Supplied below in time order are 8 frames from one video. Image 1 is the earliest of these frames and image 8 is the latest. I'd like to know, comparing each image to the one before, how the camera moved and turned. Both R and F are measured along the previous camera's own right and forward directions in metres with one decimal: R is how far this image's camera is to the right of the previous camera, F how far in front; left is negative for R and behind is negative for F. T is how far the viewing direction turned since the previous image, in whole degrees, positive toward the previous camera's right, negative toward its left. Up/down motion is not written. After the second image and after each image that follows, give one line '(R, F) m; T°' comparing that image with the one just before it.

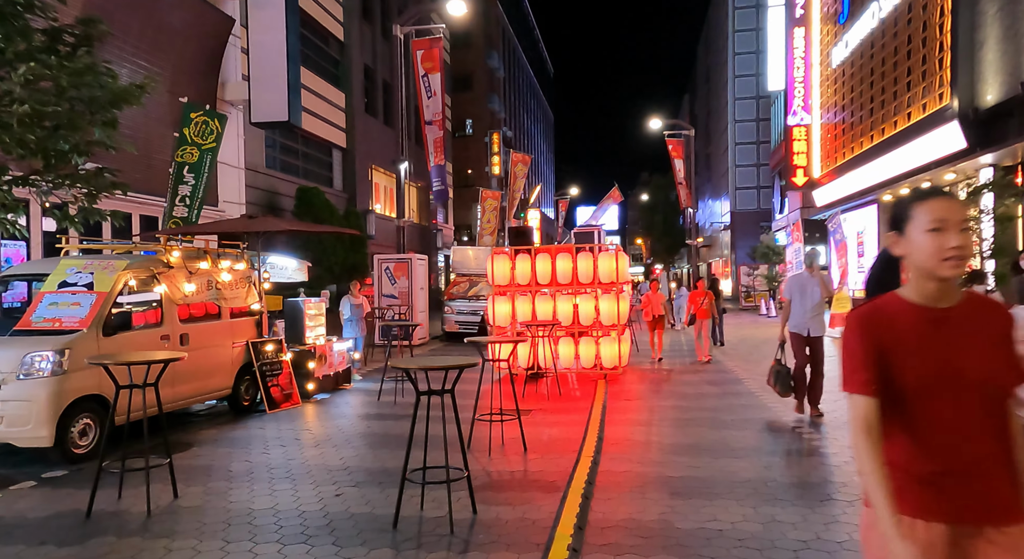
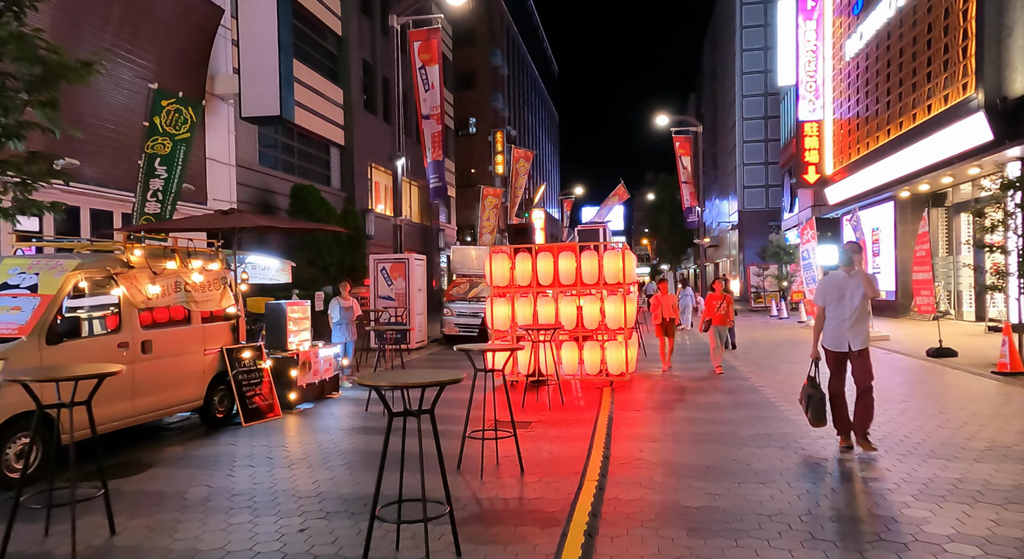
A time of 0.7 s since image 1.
(+0.1, +0.9) m; 0°
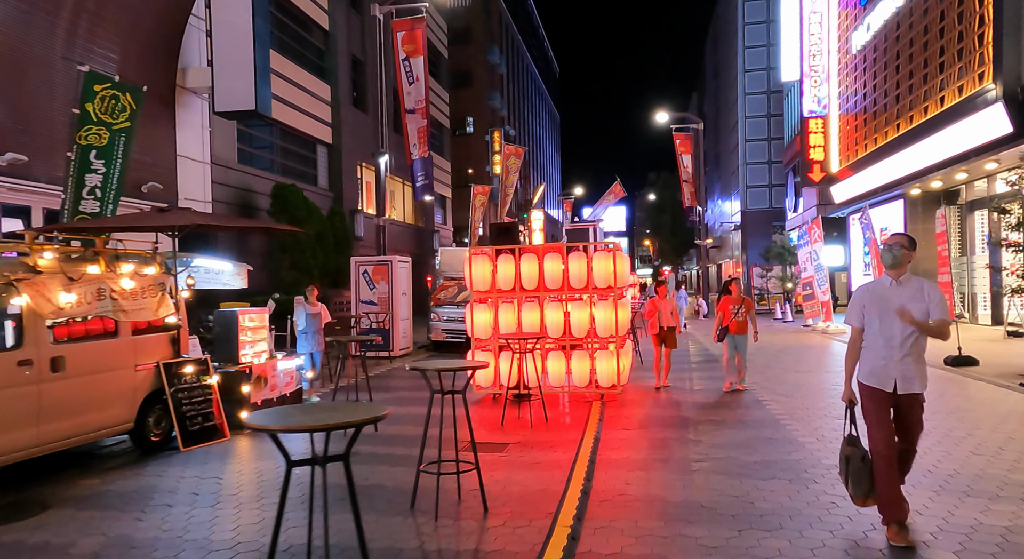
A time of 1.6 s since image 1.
(+0.3, +1.1) m; 0°
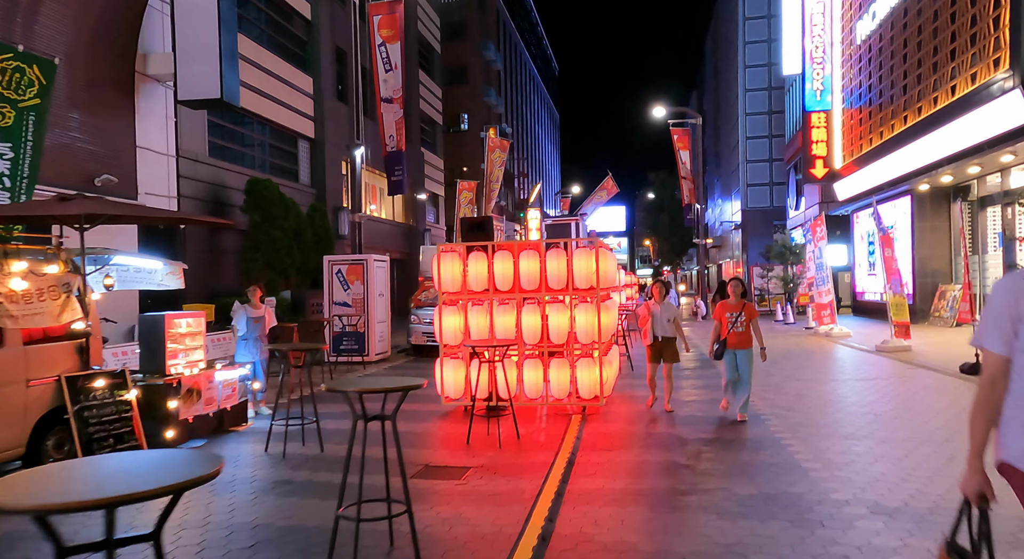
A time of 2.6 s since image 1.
(+0.4, +1.2) m; 0°
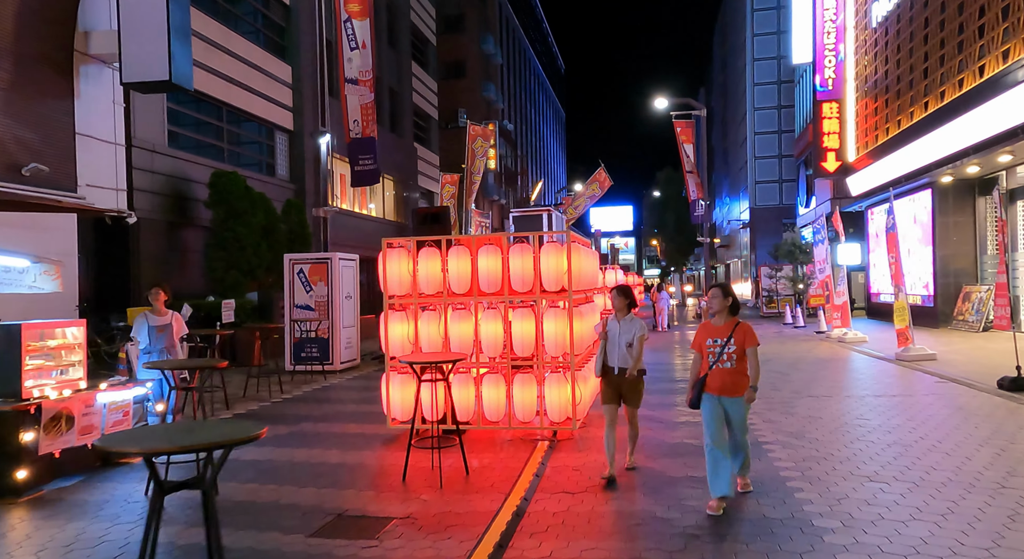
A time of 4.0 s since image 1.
(+0.6, +1.7) m; -1°
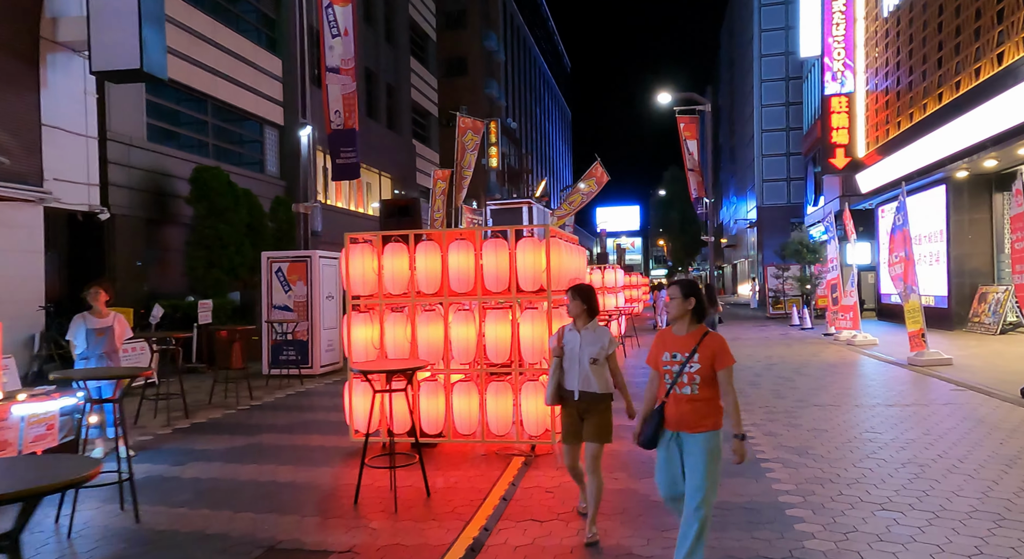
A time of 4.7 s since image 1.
(+0.3, +0.9) m; -1°
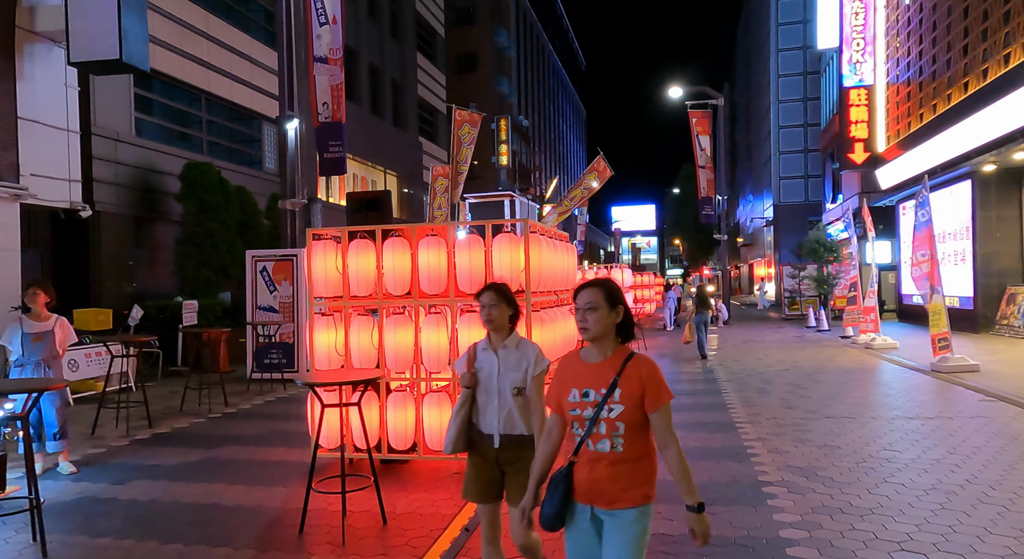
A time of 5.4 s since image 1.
(+0.4, +0.8) m; -1°
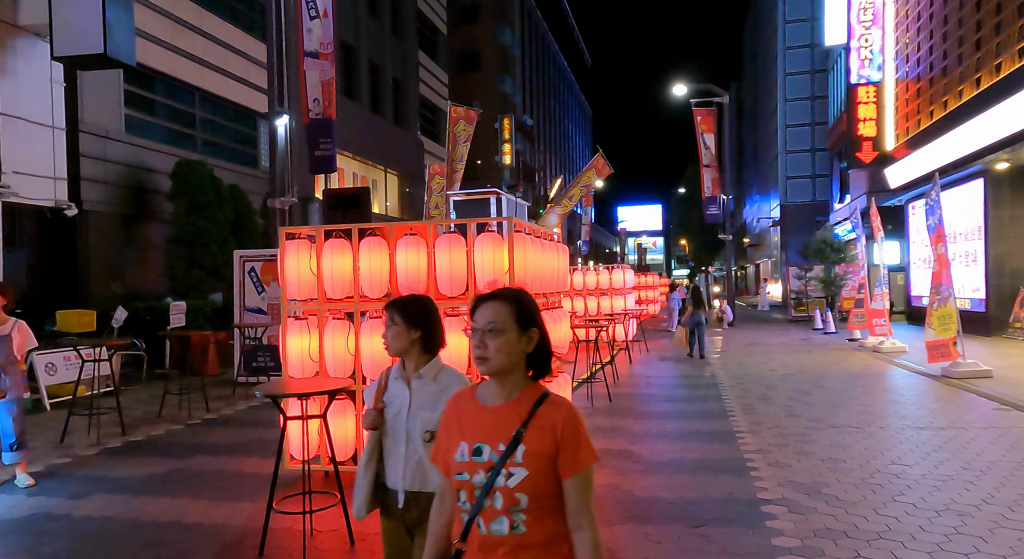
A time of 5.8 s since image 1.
(+0.2, +0.5) m; 0°
